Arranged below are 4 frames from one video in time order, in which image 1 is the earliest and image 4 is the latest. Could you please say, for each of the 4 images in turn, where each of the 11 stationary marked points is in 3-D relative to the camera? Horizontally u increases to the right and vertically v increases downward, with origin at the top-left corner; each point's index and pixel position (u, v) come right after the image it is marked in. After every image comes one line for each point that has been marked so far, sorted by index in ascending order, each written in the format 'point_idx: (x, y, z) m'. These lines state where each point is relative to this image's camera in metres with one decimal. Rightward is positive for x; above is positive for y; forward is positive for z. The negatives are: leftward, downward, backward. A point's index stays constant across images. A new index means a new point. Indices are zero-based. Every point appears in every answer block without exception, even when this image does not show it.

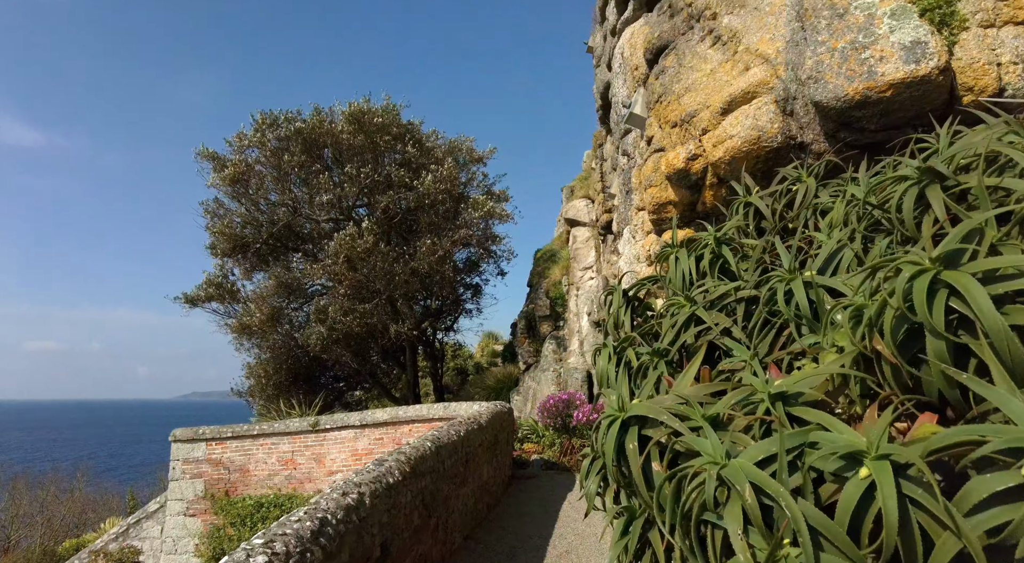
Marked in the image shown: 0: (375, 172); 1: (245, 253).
0: (-4.2, +3.3, +19.4) m
1: (-8.2, +1.0, +19.6) m
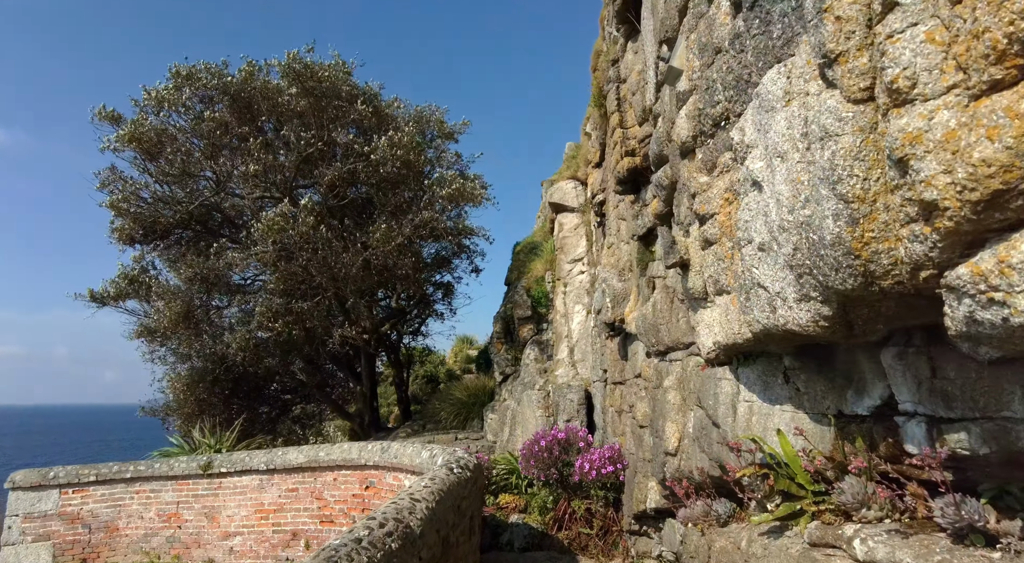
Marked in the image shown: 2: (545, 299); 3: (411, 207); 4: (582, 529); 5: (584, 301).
0: (-4.8, +3.5, +15.9) m
1: (-8.8, +1.2, +16.0) m
2: (+1.0, -0.5, +18.5) m
3: (-2.7, +2.0, +16.8) m
4: (+0.8, -2.9, +7.4) m
5: (+1.8, -0.5, +15.4) m
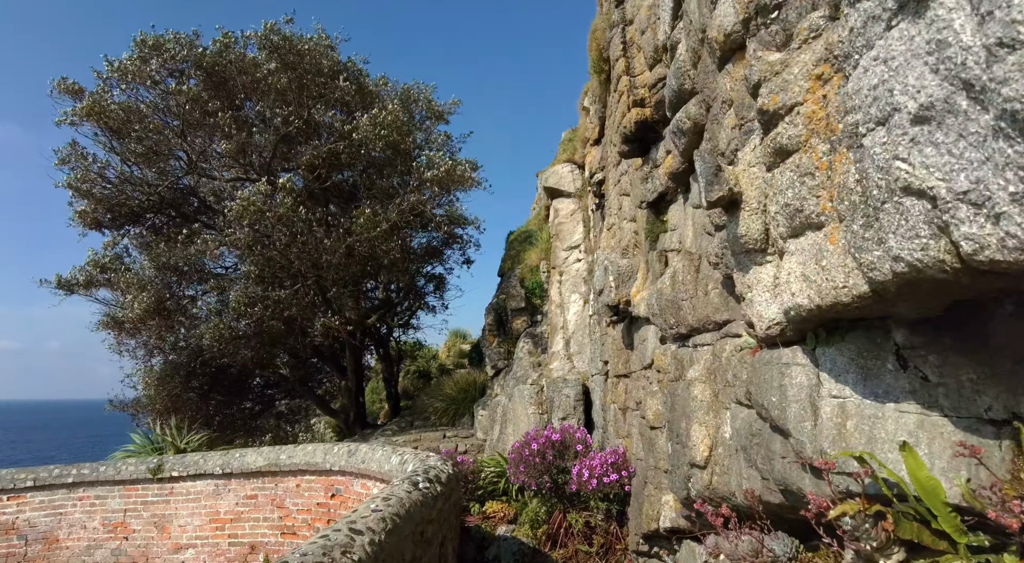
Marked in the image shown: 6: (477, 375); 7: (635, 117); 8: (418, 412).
0: (-5.0, +3.8, +14.9) m
1: (-9.0, +1.5, +15.0) m
2: (+0.8, -0.2, +17.5) m
3: (-2.9, +2.3, +15.8) m
4: (+0.7, -2.7, +6.5) m
5: (+1.6, -0.2, +14.5) m
6: (-1.0, -2.8, +18.8) m
7: (+1.2, +1.5, +6.2) m
8: (-2.8, -4.0, +19.0) m
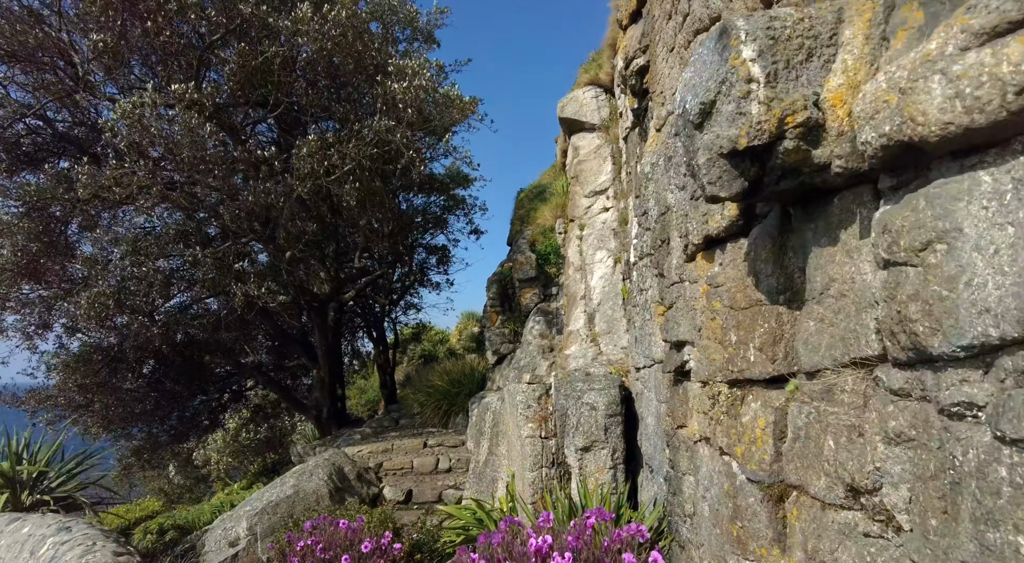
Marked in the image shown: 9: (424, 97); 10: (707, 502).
0: (-4.9, +4.5, +11.1) m
1: (-9.0, +2.3, +11.4) m
2: (+0.9, +0.6, +13.6) m
3: (-2.8, +3.1, +12.0) m
4: (+0.5, -2.1, +2.6) m
5: (+1.6, +0.6, +10.5) m
6: (-0.8, -1.9, +14.9) m
7: (+0.9, +2.1, +2.2) m
8: (-2.6, -3.1, +15.3) m
9: (-1.7, +3.6, +12.5) m
10: (+1.0, -1.2, +3.7) m
